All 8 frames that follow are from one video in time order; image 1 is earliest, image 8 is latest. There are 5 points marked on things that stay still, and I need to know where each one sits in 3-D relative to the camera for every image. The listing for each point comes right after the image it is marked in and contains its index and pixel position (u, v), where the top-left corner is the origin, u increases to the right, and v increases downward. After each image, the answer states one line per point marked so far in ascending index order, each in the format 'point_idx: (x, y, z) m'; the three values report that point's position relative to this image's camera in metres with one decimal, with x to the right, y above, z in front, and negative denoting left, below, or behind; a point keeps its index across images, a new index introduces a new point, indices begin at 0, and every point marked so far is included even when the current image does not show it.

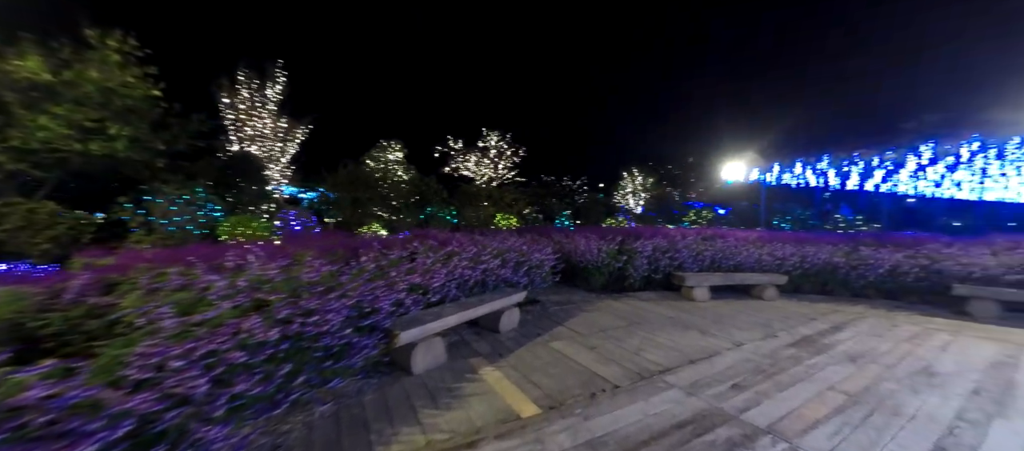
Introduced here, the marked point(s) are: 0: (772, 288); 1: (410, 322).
0: (+4.0, -1.0, +5.2) m
1: (-0.8, -0.8, +2.8) m
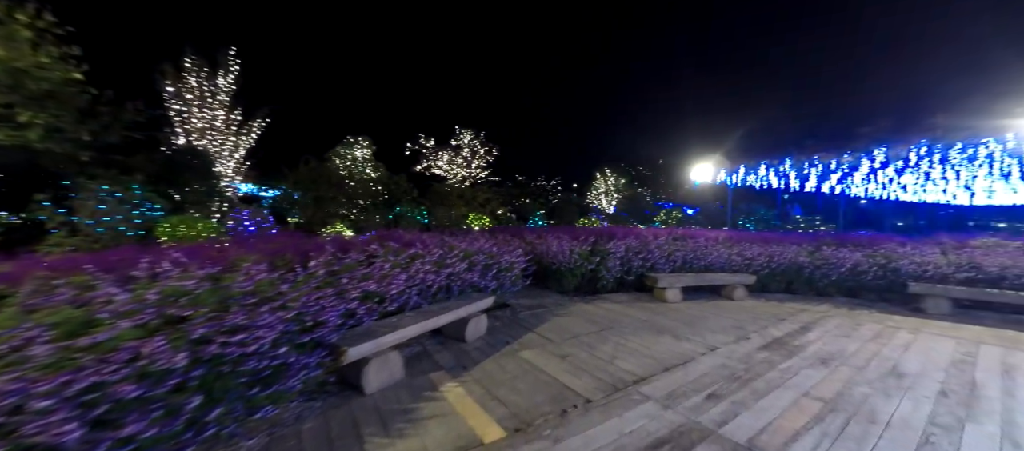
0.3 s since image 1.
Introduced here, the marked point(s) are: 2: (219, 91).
0: (+3.5, -1.0, +5.2) m
1: (-1.1, -0.8, +2.5) m
2: (-7.4, +3.4, +8.7) m
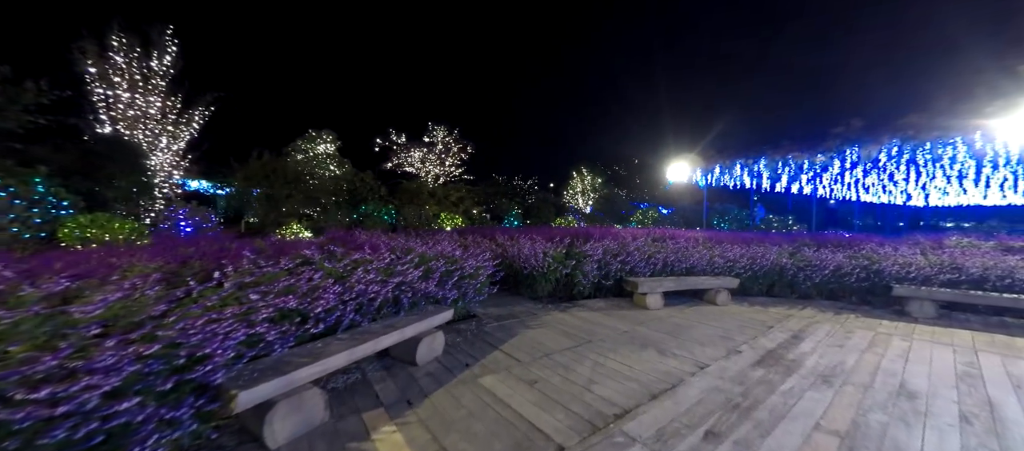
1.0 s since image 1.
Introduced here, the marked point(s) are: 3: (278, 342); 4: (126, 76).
0: (+3.1, -1.0, +4.9) m
1: (-1.4, -0.8, +1.9) m
2: (-8.0, +3.4, +7.7) m
3: (-1.5, -0.7, +2.2) m
4: (-8.3, +3.2, +7.4) m
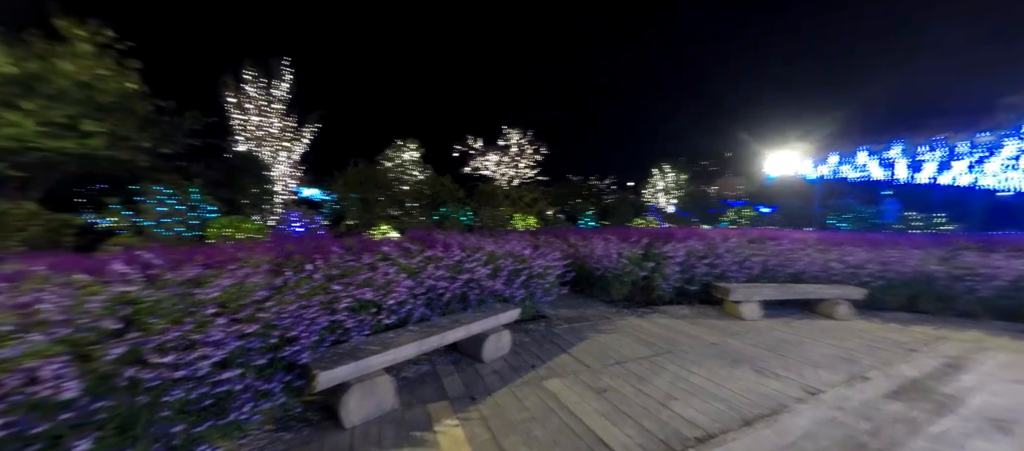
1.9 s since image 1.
0: (+4.0, -0.9, +4.1) m
1: (-1.0, -0.8, +2.0) m
2: (-6.3, +3.4, +9.1) m
3: (-1.1, -0.7, +2.4) m
4: (-6.7, +3.2, +8.9) m
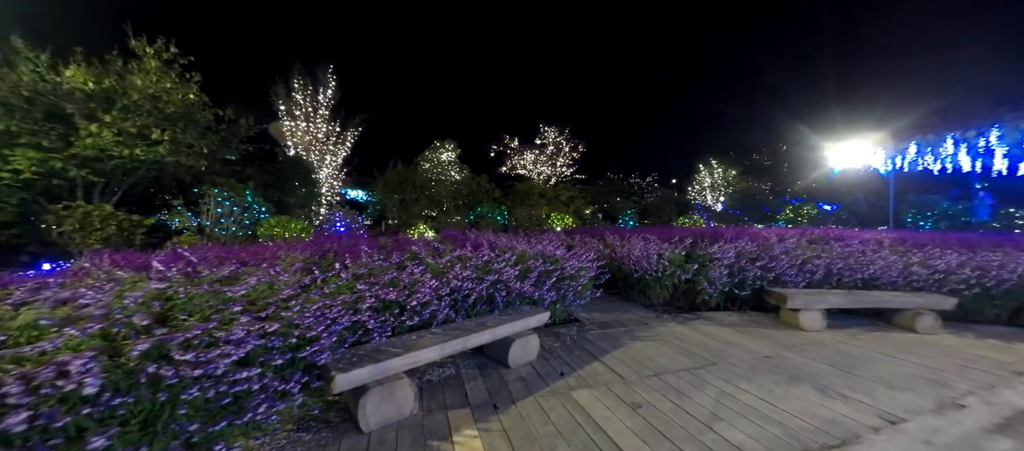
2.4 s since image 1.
0: (+4.3, -0.9, +3.5) m
1: (-0.9, -0.8, +2.0) m
2: (-5.4, +3.4, +9.6) m
3: (-0.9, -0.7, +2.4) m
4: (-5.8, +3.2, +9.4) m
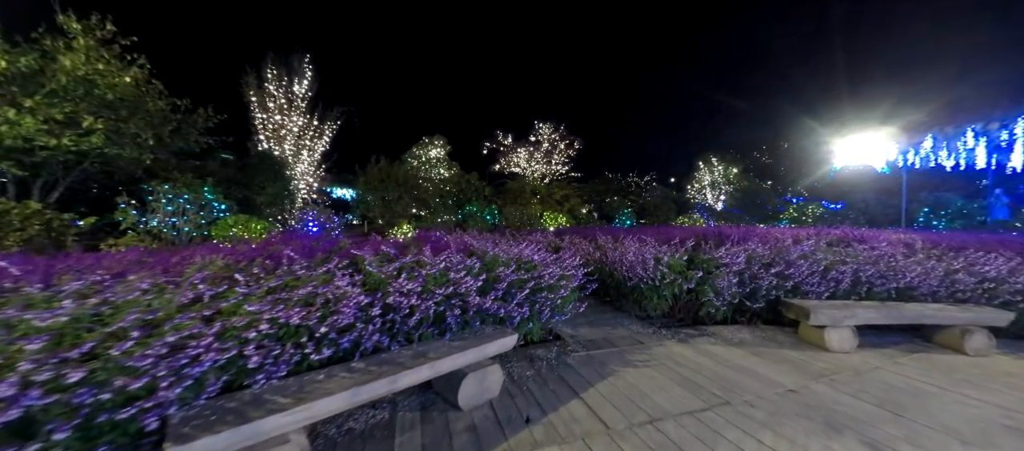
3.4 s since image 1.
0: (+4.0, -0.9, +2.9) m
1: (-1.2, -0.8, +1.4) m
2: (-5.7, +3.4, +9.0) m
3: (-1.2, -0.7, +1.8) m
4: (-6.1, +3.2, +8.8) m
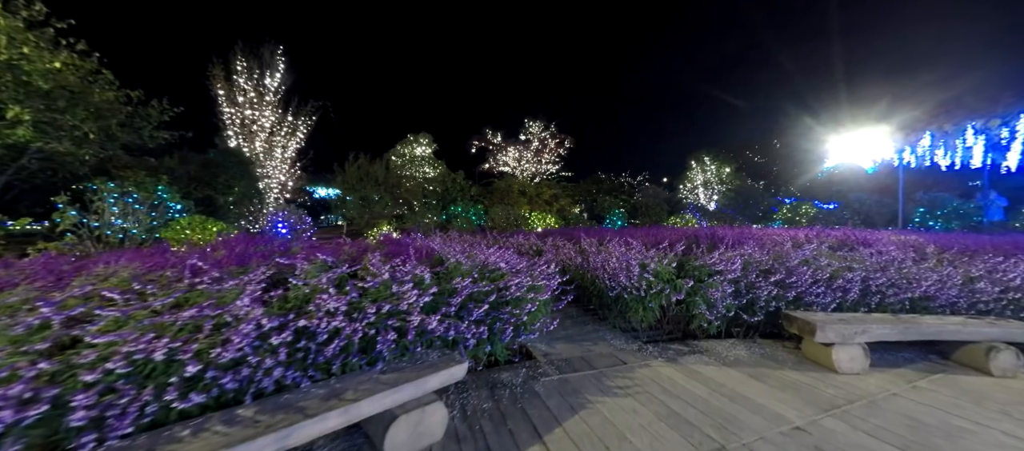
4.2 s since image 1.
0: (+3.7, -0.9, +2.5) m
1: (-1.4, -0.8, +1.0) m
2: (-6.1, +3.3, +8.5) m
3: (-1.5, -0.7, +1.3) m
4: (-6.5, +3.2, +8.3) m
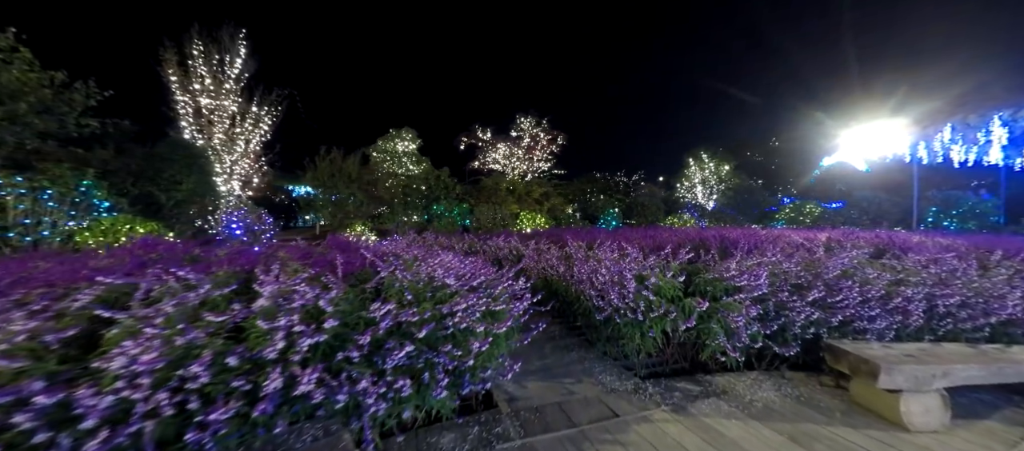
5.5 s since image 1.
0: (+3.4, -0.9, +1.9) m
1: (-1.7, -0.8, +0.2) m
2: (-6.4, +3.3, +7.7) m
3: (-1.8, -0.7, +0.6) m
4: (-6.8, +3.1, +7.5) m
